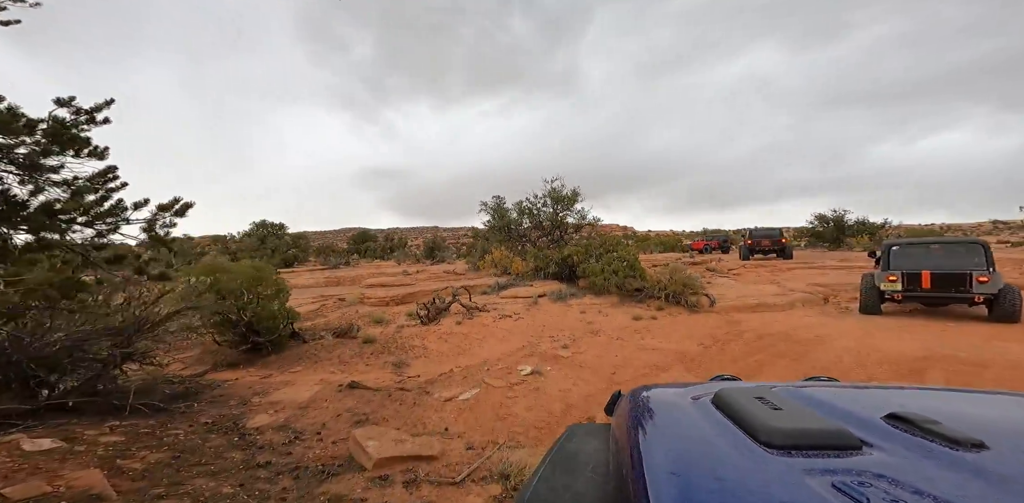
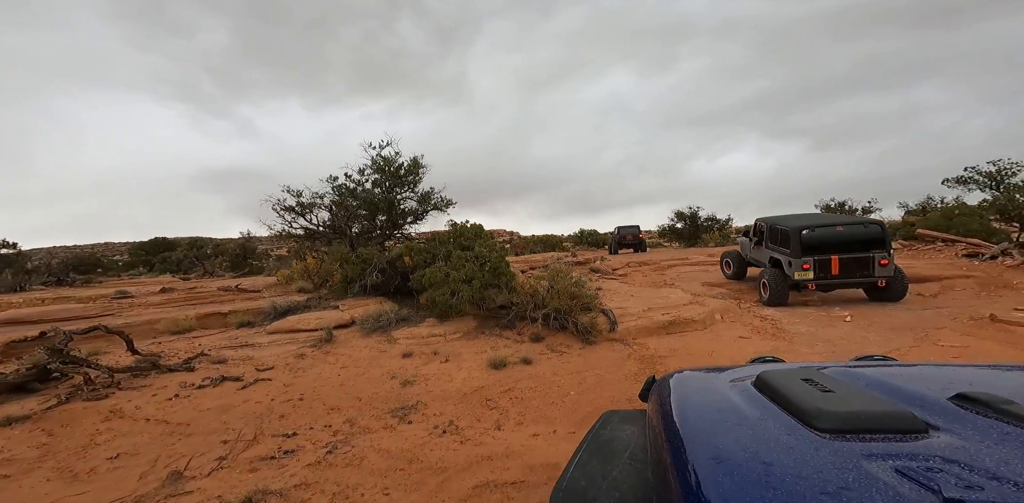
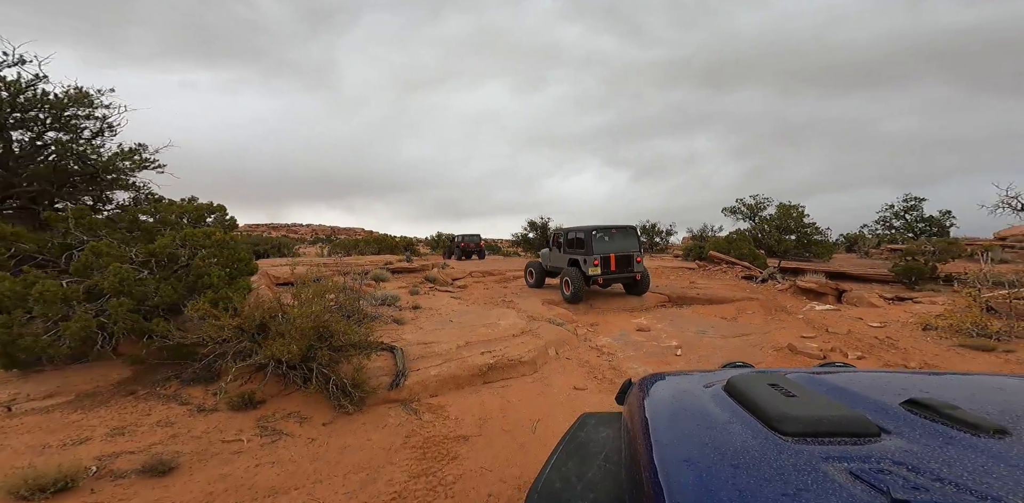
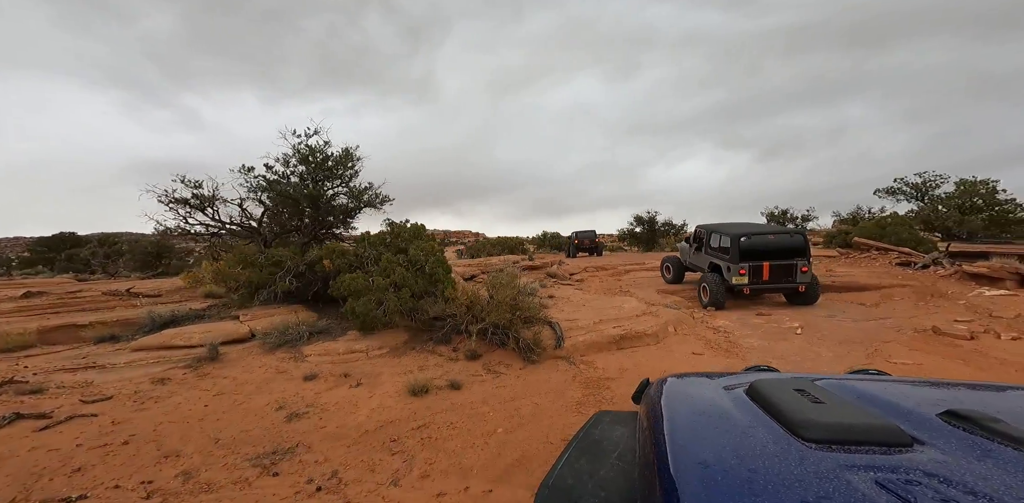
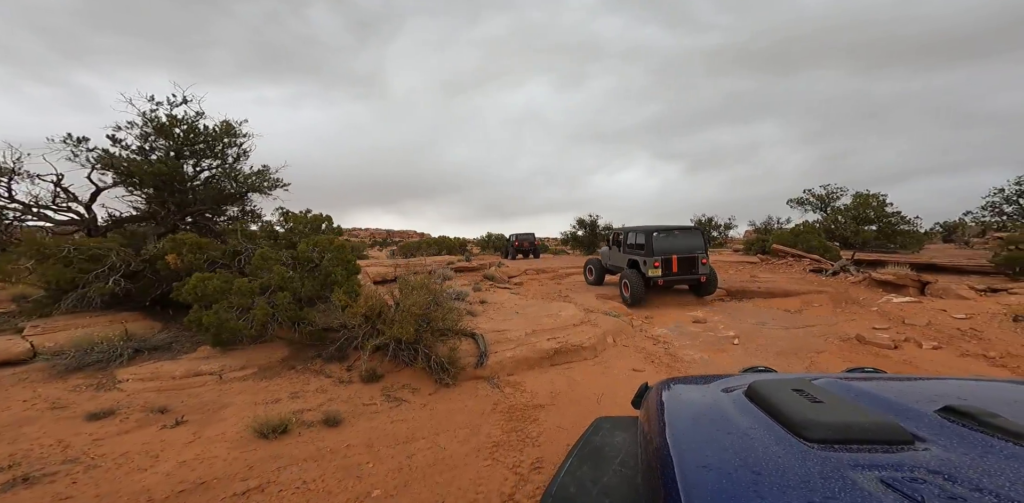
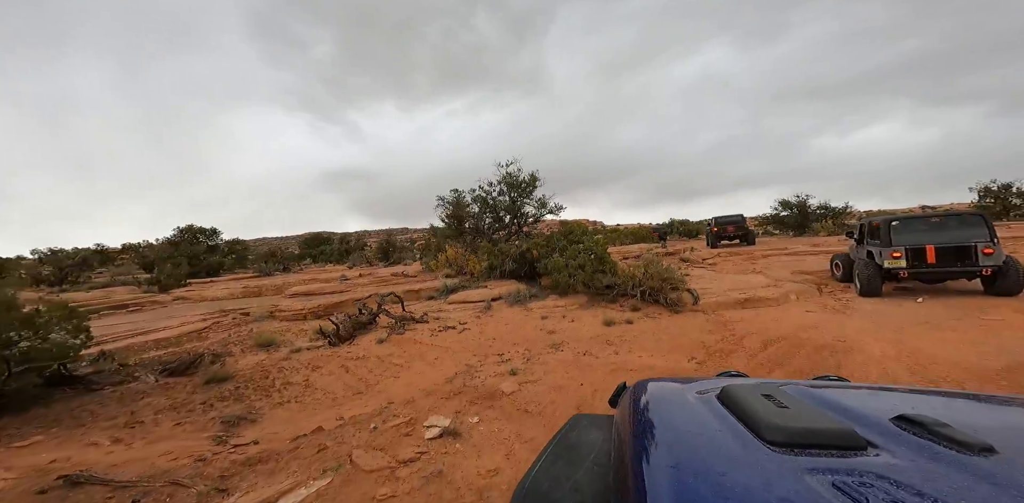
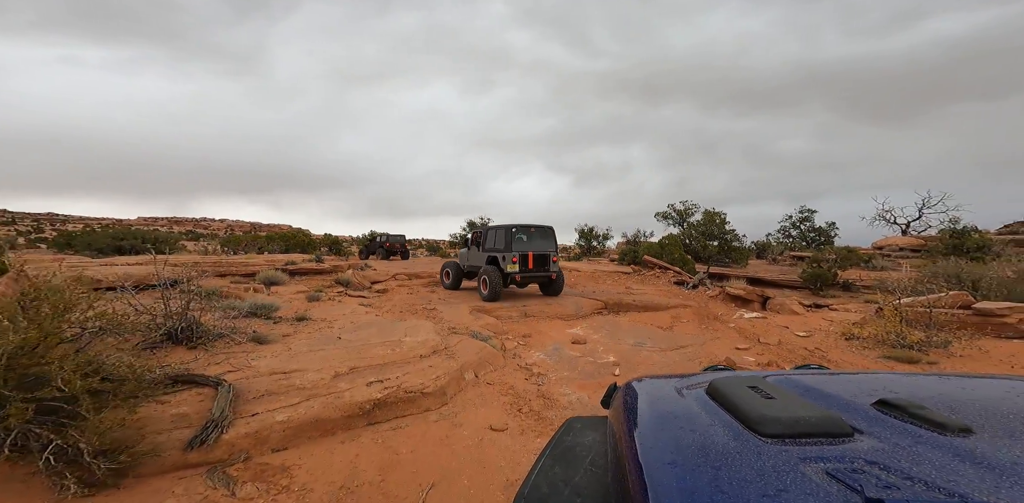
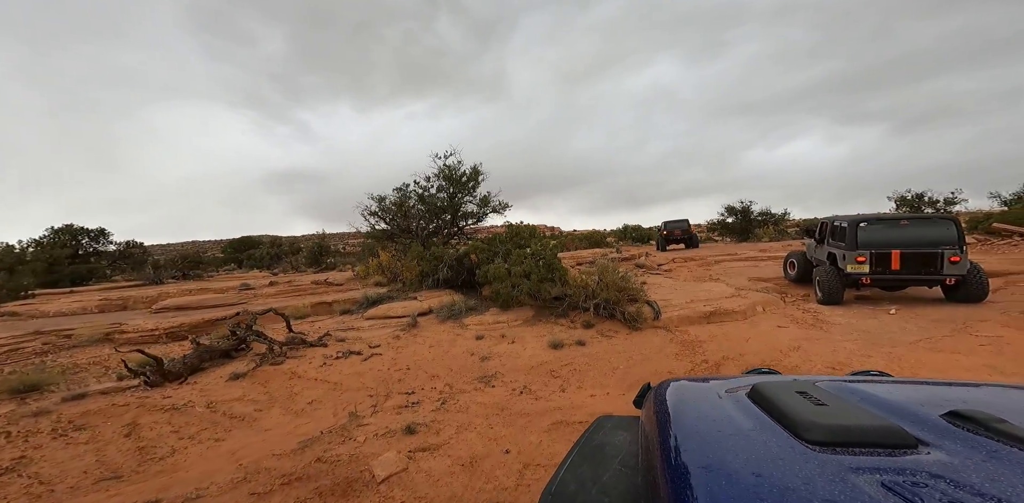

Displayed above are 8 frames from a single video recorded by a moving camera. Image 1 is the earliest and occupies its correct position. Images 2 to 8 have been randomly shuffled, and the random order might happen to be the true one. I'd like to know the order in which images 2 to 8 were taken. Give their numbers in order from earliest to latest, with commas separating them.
6, 8, 2, 4, 5, 3, 7
